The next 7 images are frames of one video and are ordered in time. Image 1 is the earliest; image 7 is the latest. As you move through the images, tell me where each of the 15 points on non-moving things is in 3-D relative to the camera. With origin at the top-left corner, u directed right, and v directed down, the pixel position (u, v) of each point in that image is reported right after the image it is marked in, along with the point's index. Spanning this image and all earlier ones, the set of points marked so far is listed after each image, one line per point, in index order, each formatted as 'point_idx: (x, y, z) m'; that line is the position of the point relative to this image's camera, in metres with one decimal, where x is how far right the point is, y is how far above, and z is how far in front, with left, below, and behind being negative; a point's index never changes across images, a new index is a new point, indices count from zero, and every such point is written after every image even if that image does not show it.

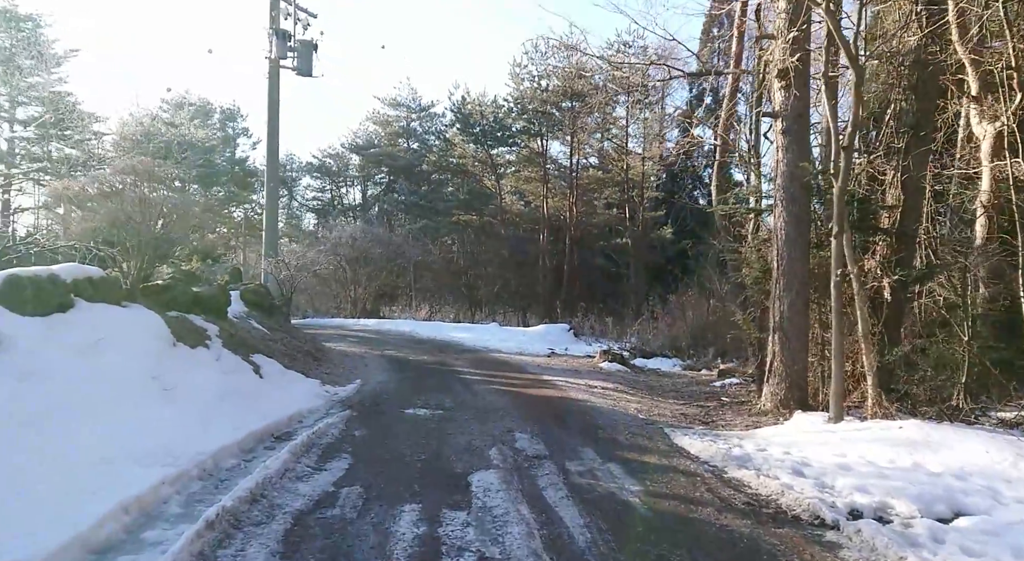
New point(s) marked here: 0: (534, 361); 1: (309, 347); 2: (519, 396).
0: (+0.5, -1.8, +15.7) m
1: (-3.4, -1.1, +12.0) m
2: (+0.1, -1.6, +9.7) m
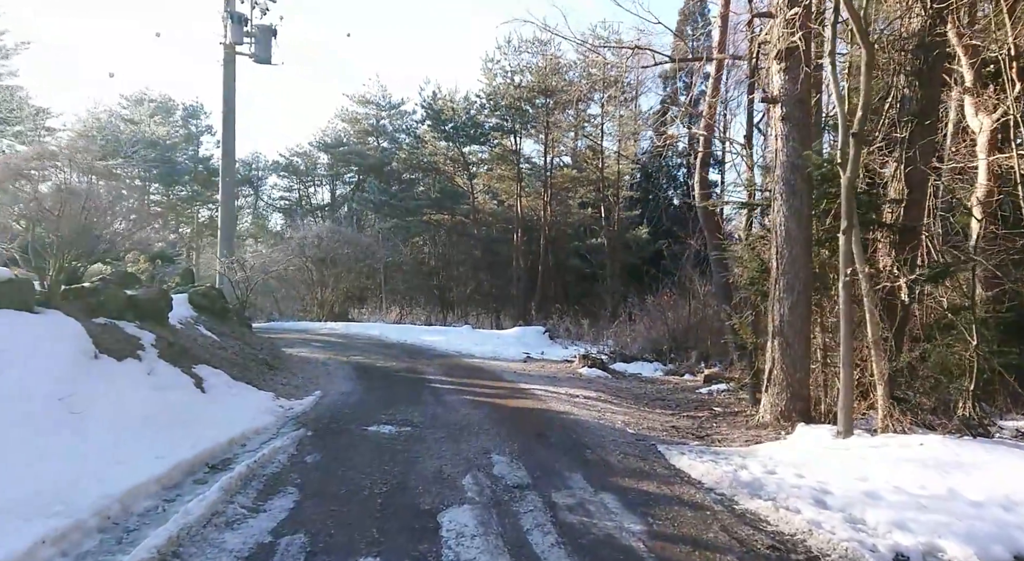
0: (-0.1, -1.8, +14.8) m
1: (-3.8, -1.2, +11.0) m
2: (-0.2, -1.6, +8.8) m
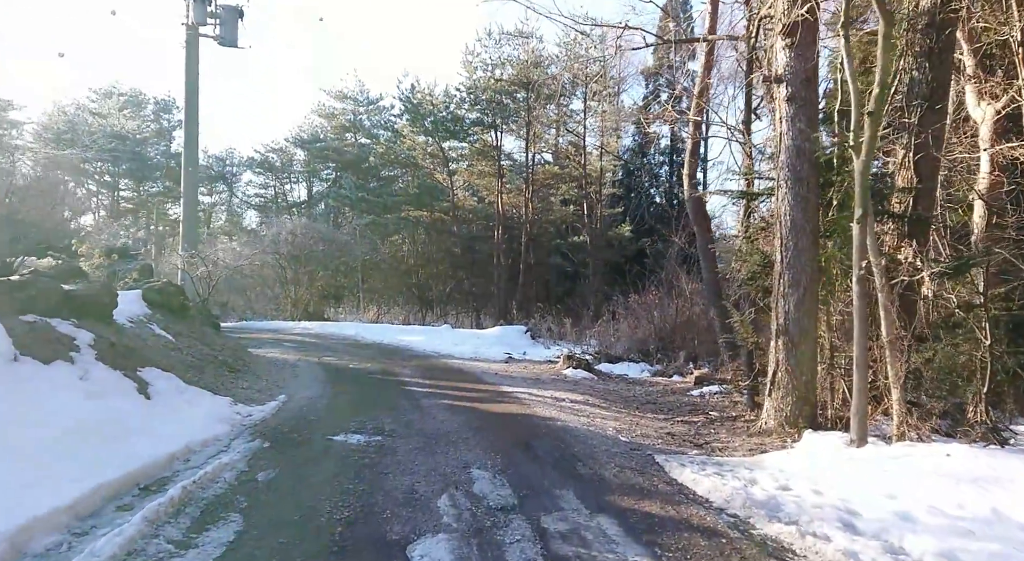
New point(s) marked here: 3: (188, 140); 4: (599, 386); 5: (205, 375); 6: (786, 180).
0: (-0.4, -1.7, +14.1) m
1: (-4.1, -1.1, +10.2) m
2: (-0.4, -1.5, +8.1) m
3: (-6.1, +2.7, +13.5) m
4: (+1.4, -1.7, +11.7) m
5: (-3.6, -1.1, +8.4) m
6: (+2.8, +1.0, +7.4) m
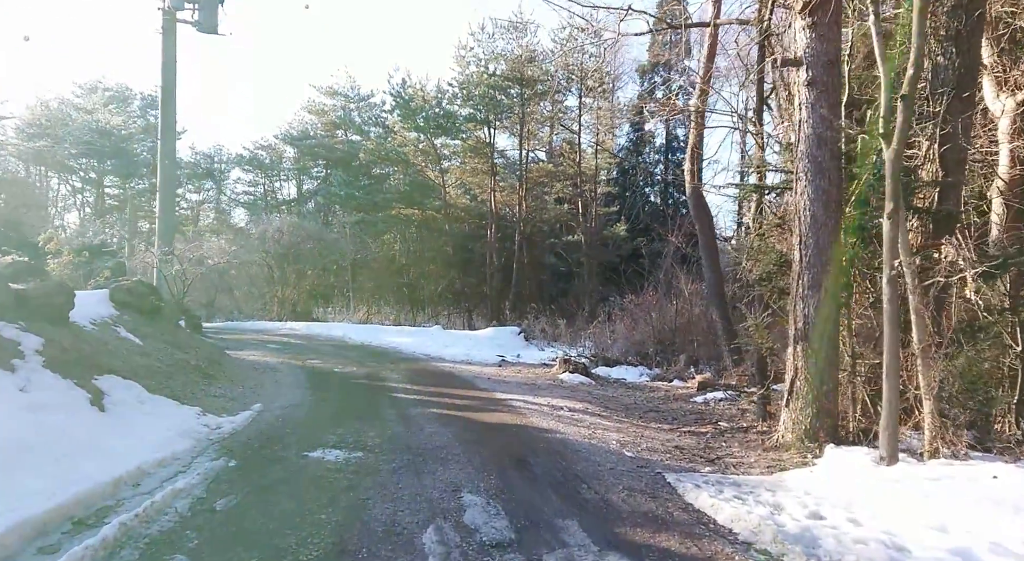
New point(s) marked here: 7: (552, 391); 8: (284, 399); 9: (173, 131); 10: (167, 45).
0: (-0.6, -1.7, +13.5) m
1: (-4.2, -1.1, +9.5) m
2: (-0.5, -1.5, +7.5) m
3: (-6.2, +2.7, +12.8) m
4: (+1.3, -1.7, +11.1) m
5: (-3.7, -1.1, +7.7) m
6: (+2.8, +1.0, +6.8) m
7: (+0.6, -1.7, +10.7) m
8: (-2.8, -1.4, +8.6) m
9: (-6.1, +2.7, +12.8) m
10: (-6.2, +4.2, +12.8) m
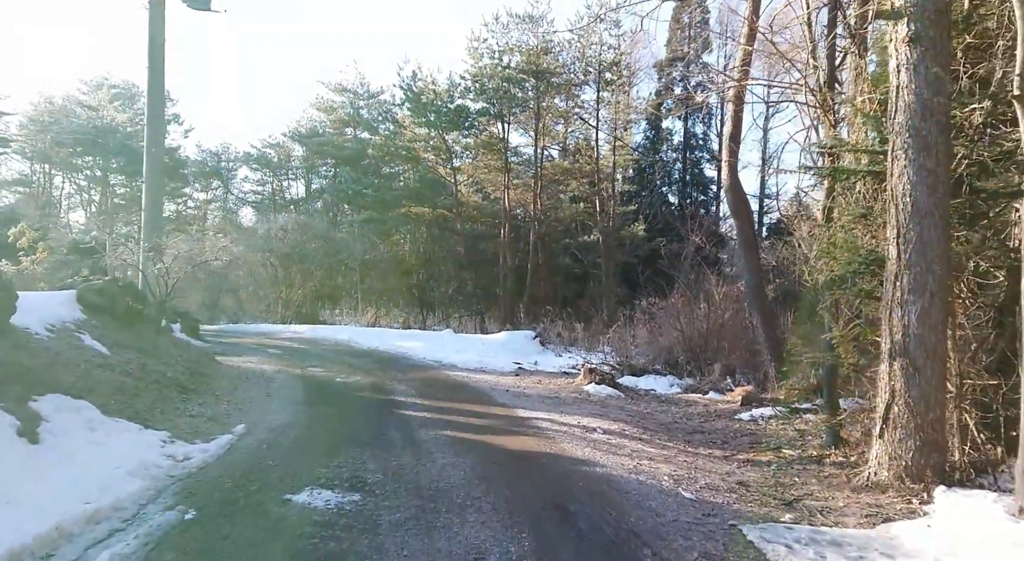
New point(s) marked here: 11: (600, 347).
0: (-0.2, -1.7, +12.3) m
1: (-3.9, -1.1, +8.4) m
2: (-0.2, -1.5, +6.3) m
3: (-5.9, +2.7, +11.6) m
4: (+1.6, -1.8, +9.8) m
5: (-3.4, -1.1, +6.6) m
6: (+3.0, +1.0, +5.5) m
7: (+0.9, -1.7, +9.4) m
8: (-2.5, -1.4, +7.4) m
9: (-5.8, +2.7, +11.7) m
10: (-5.9, +4.2, +11.7) m
11: (+2.5, -1.8, +19.4) m
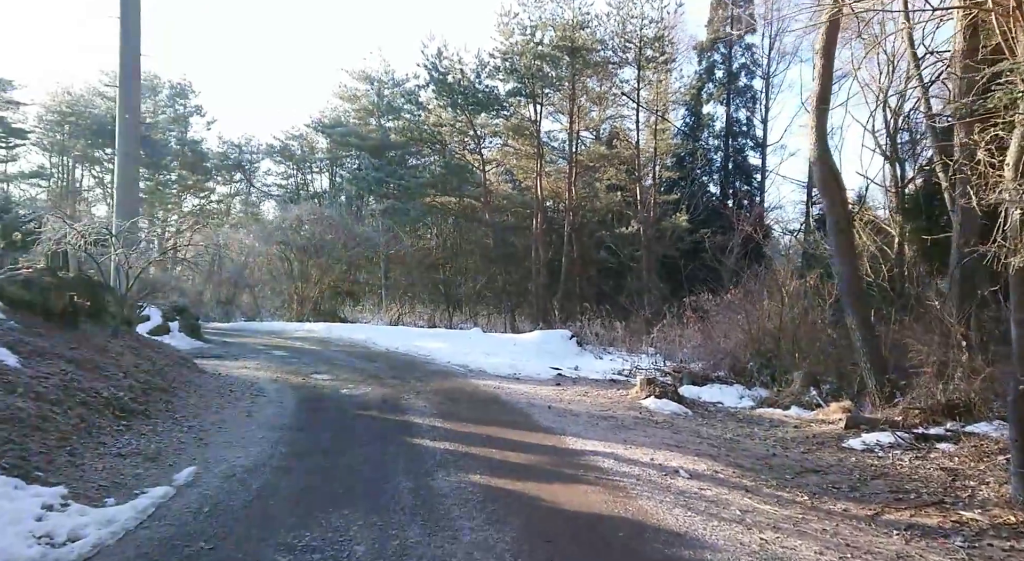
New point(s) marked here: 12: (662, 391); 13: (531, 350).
0: (+0.4, -1.6, +10.2) m
1: (-3.5, -1.0, +6.5) m
2: (+0.1, -1.4, +4.2) m
3: (-5.3, +2.8, +9.8) m
4: (+2.1, -1.7, +7.7) m
5: (-3.1, -1.0, +4.6) m
6: (+3.4, +1.1, +3.3) m
7: (+1.4, -1.6, +7.3) m
8: (-2.1, -1.3, +5.5) m
9: (-5.2, +2.8, +9.9) m
10: (-5.3, +4.4, +9.8) m
11: (+3.3, -1.7, +17.3) m
12: (+2.1, -1.5, +9.8) m
13: (+0.5, -1.6, +15.7) m
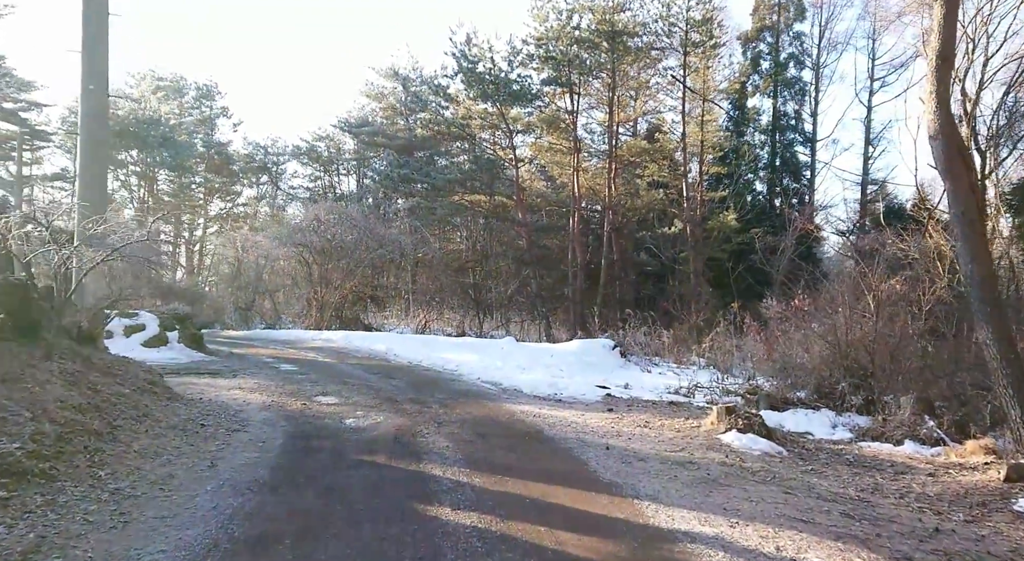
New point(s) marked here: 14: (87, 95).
0: (+0.9, -1.7, +8.3) m
1: (-3.1, -1.0, +4.7) m
2: (+0.4, -1.5, +2.3) m
3: (-4.8, +2.7, +8.1) m
4: (+2.5, -1.7, +5.7) m
5: (-2.8, -1.0, +2.8) m
6: (+3.6, +1.1, +1.3) m
7: (+1.8, -1.6, +5.3) m
8: (-1.8, -1.4, +3.7) m
9: (-4.7, +2.8, +8.2) m
10: (-4.8, +4.3, +8.2) m
11: (+4.1, -1.7, +15.2) m
12: (+2.6, -1.5, +7.8) m
13: (+1.2, -1.6, +13.8) m
14: (-4.9, +2.1, +8.3) m
